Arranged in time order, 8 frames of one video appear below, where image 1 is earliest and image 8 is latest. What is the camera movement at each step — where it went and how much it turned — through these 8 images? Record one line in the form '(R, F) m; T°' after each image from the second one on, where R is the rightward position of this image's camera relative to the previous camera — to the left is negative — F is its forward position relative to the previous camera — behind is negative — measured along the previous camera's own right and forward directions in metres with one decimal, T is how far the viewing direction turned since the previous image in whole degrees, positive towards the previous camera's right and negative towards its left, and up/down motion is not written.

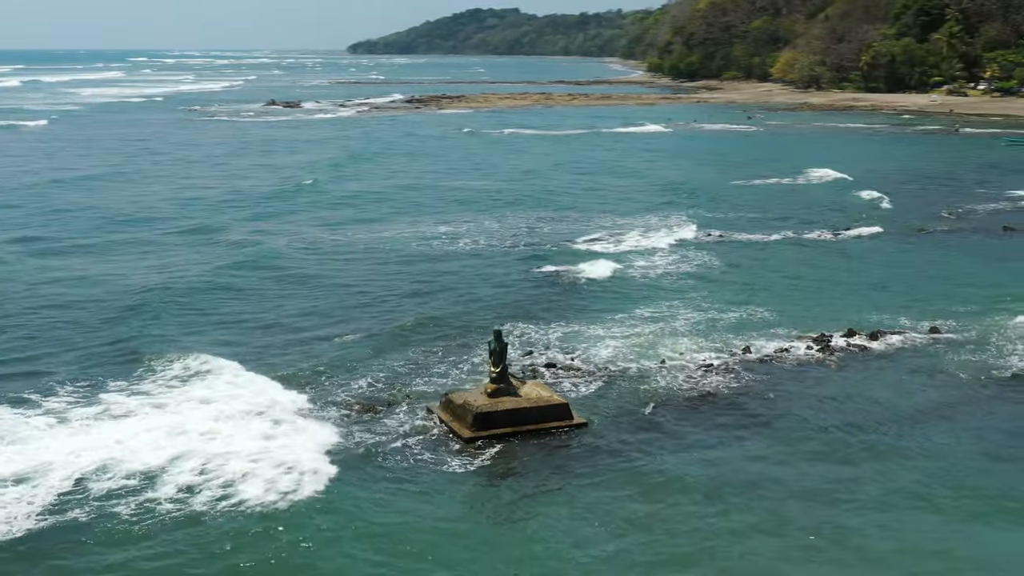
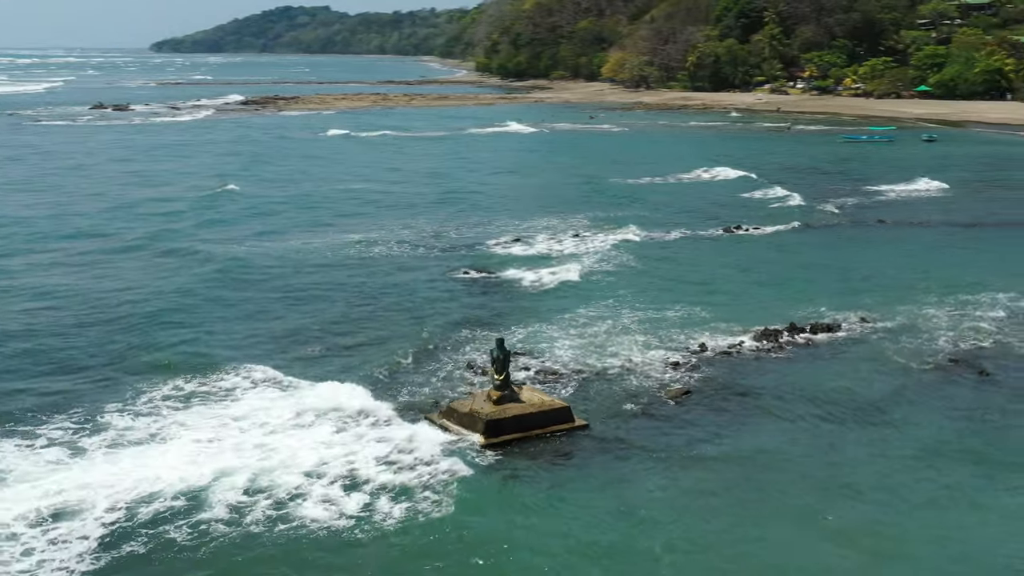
(-2.9, -0.1) m; +9°
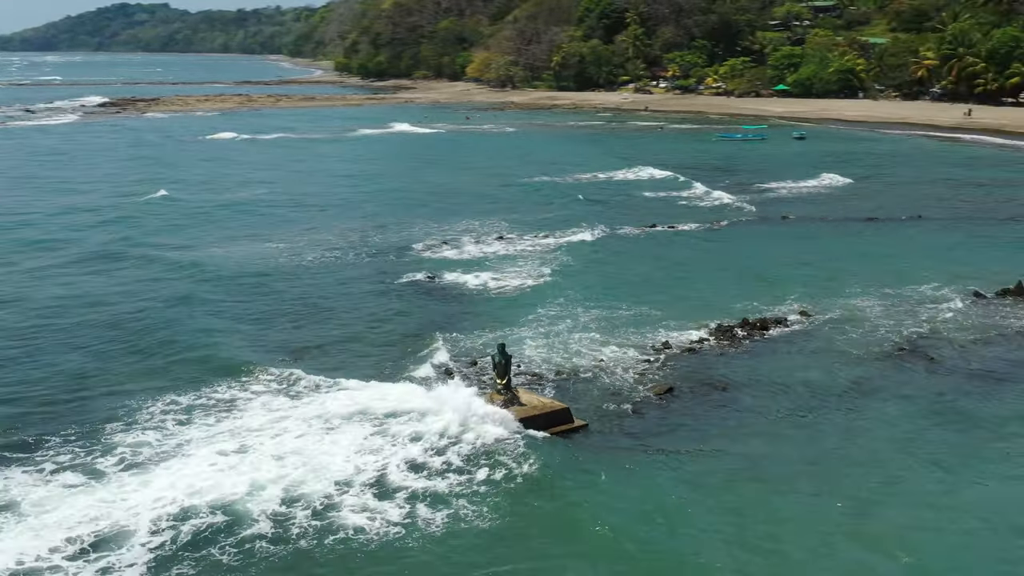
(-2.4, -0.1) m; +7°
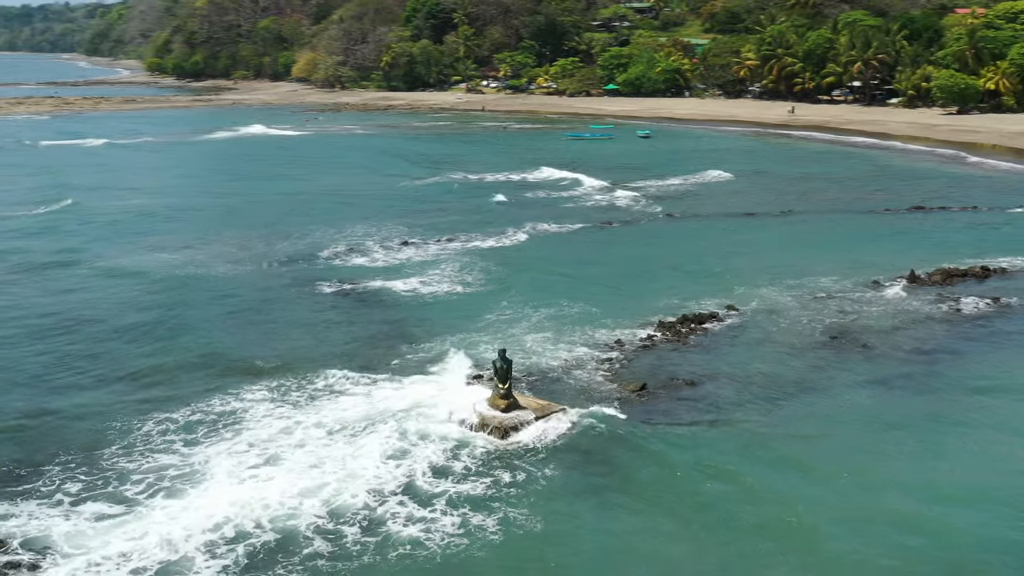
(-3.0, -0.1) m; +9°
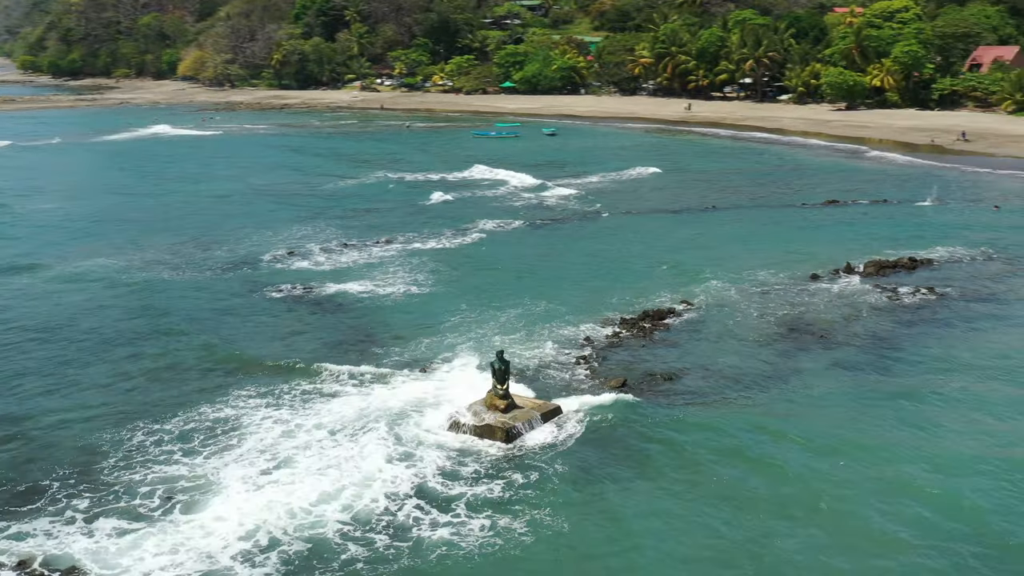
(-1.8, -0.1) m; +6°
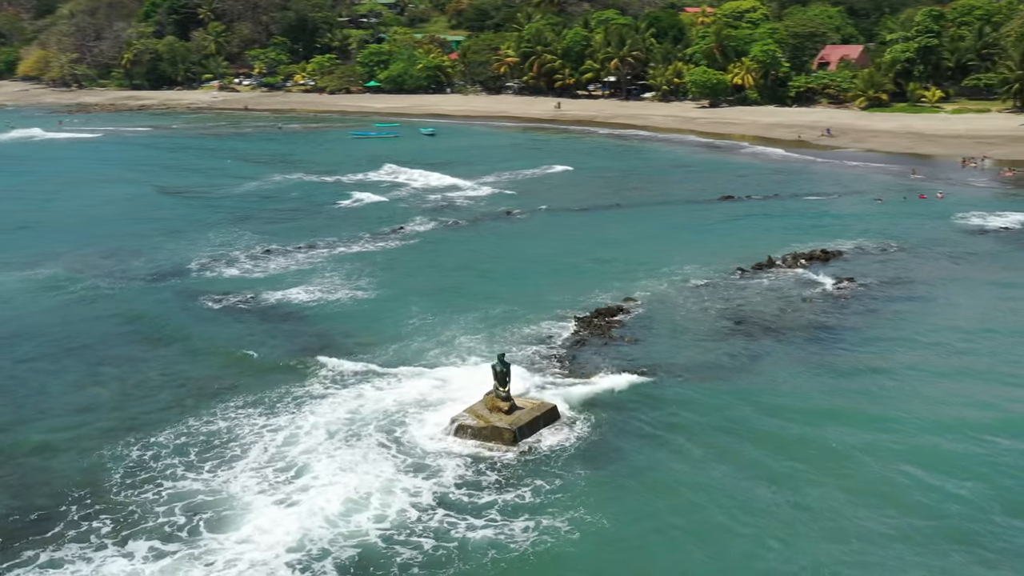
(-2.5, -0.1) m; +8°
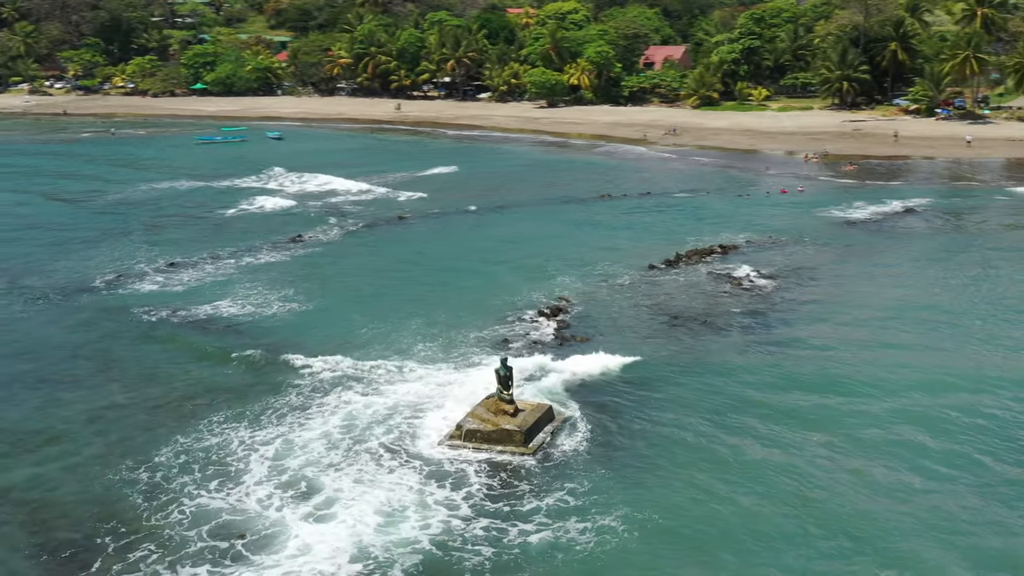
(-3.3, -0.1) m; +10°
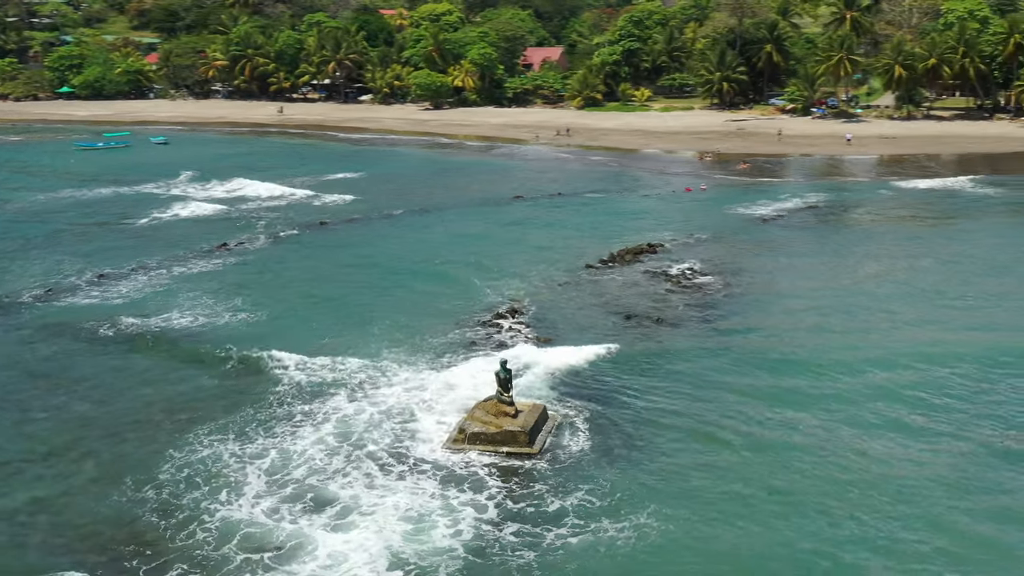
(-2.3, -0.1) m; +7°
